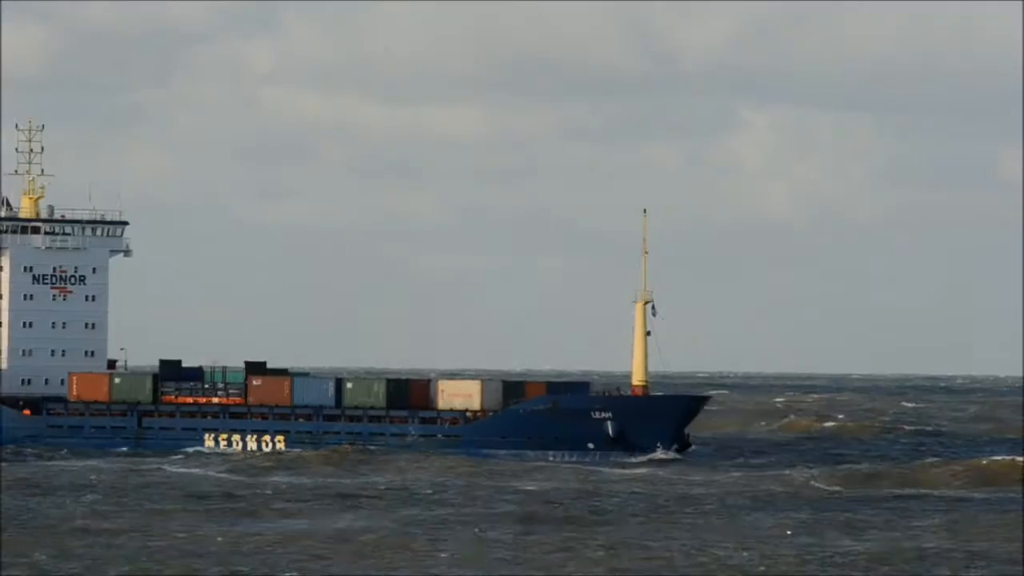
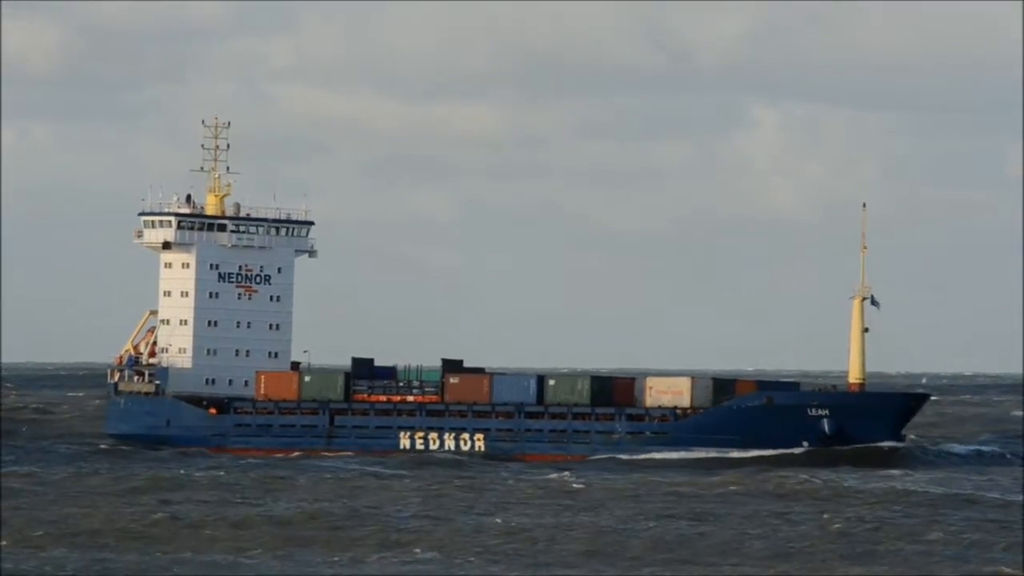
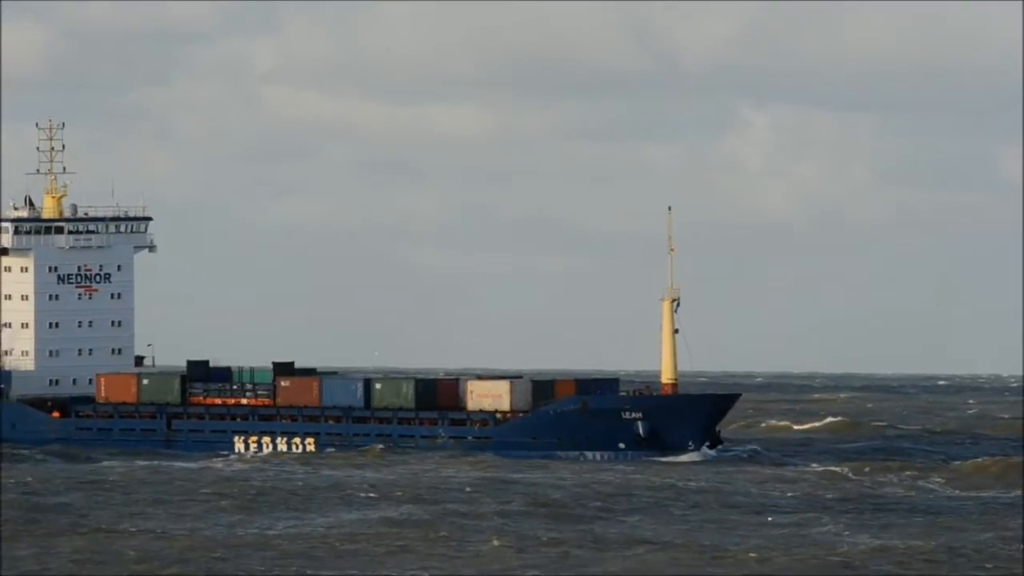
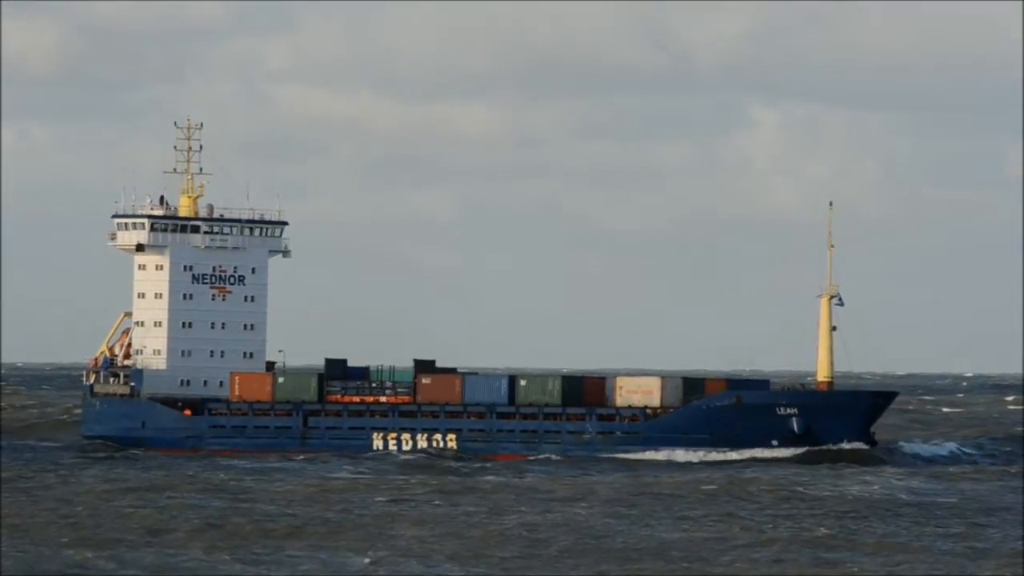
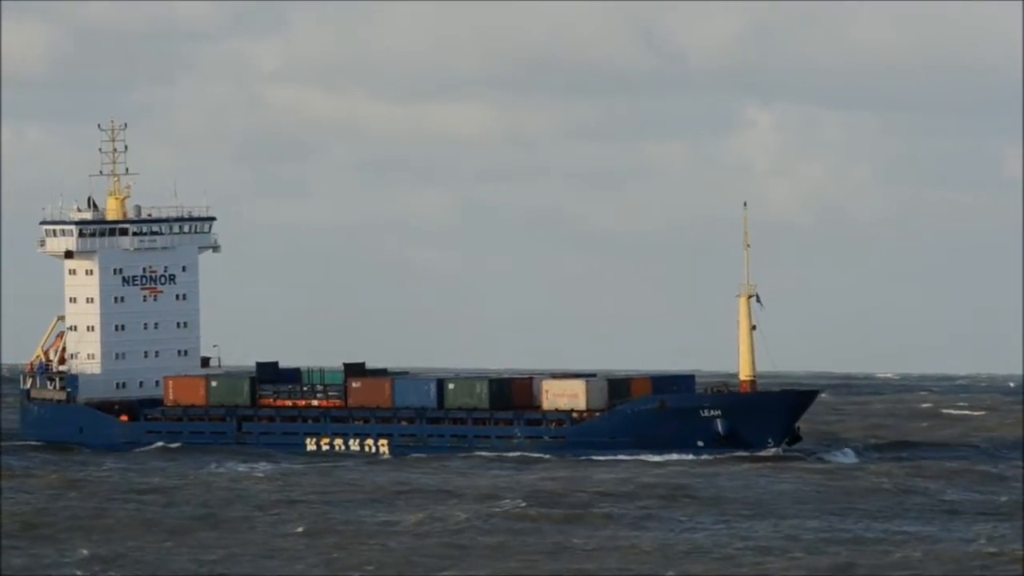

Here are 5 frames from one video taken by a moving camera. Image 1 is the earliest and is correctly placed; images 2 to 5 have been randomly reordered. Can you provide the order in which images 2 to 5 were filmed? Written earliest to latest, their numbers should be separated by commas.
3, 5, 4, 2
